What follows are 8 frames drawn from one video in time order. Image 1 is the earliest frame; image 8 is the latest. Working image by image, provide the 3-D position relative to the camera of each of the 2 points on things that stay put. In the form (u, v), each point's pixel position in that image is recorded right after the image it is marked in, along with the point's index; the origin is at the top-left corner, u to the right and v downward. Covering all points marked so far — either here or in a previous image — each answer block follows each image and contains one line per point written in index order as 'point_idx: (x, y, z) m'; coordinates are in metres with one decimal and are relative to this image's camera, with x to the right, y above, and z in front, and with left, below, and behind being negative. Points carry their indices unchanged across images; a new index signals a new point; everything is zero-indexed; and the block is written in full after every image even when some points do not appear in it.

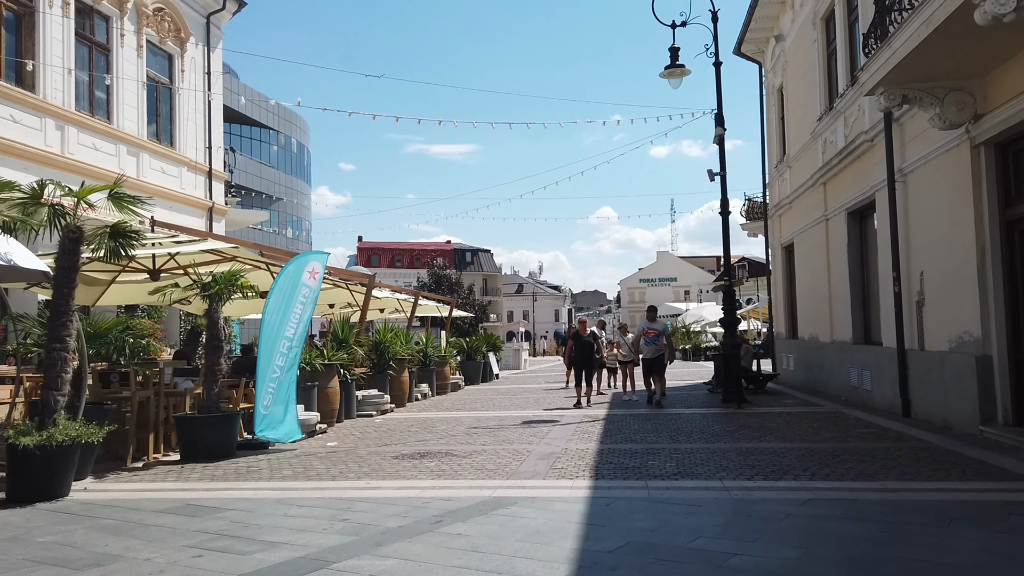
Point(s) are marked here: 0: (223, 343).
0: (-3.6, -0.7, +9.5) m
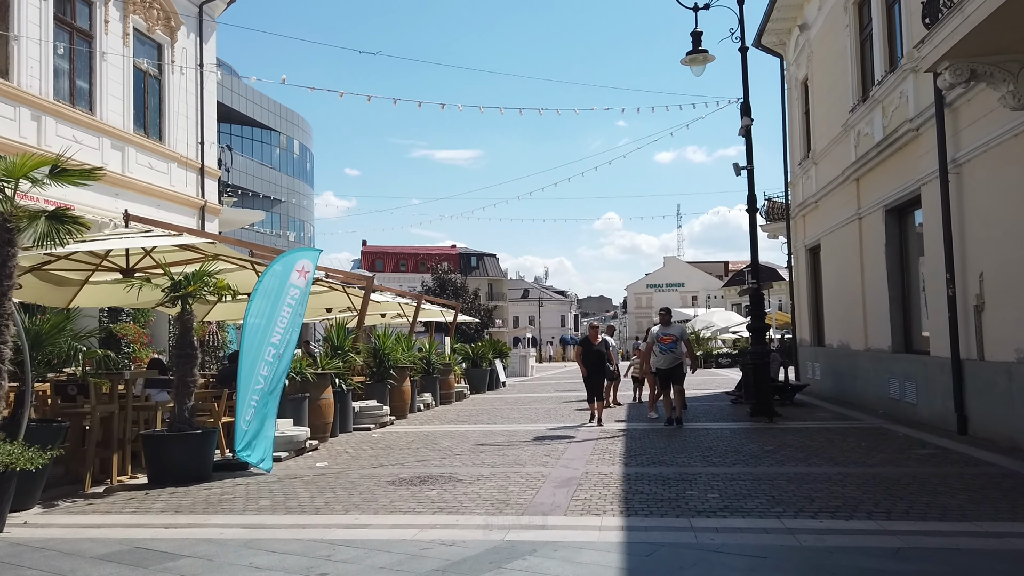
0: (-3.5, -0.7, +8.4) m
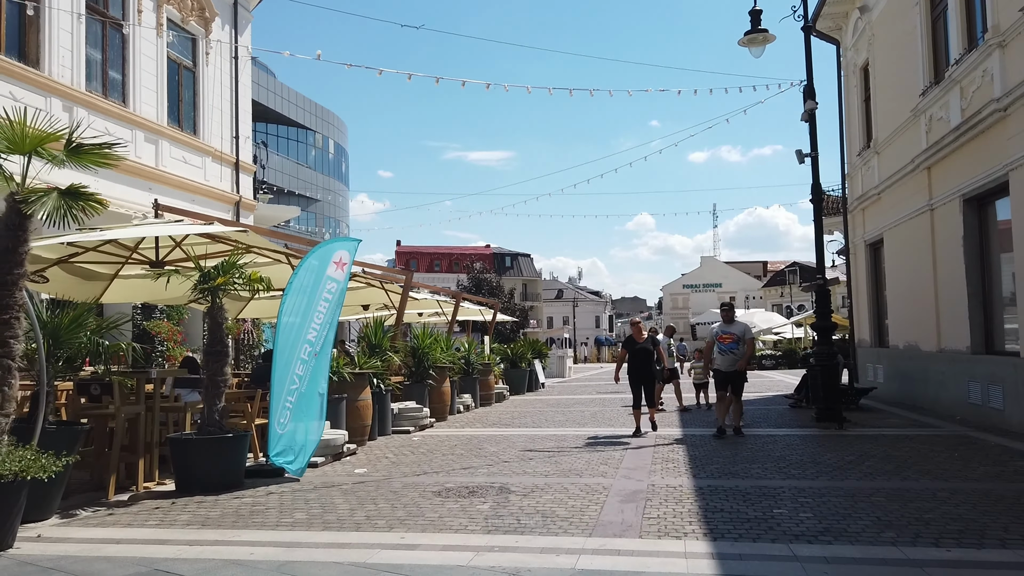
0: (-2.9, -0.6, +7.8) m
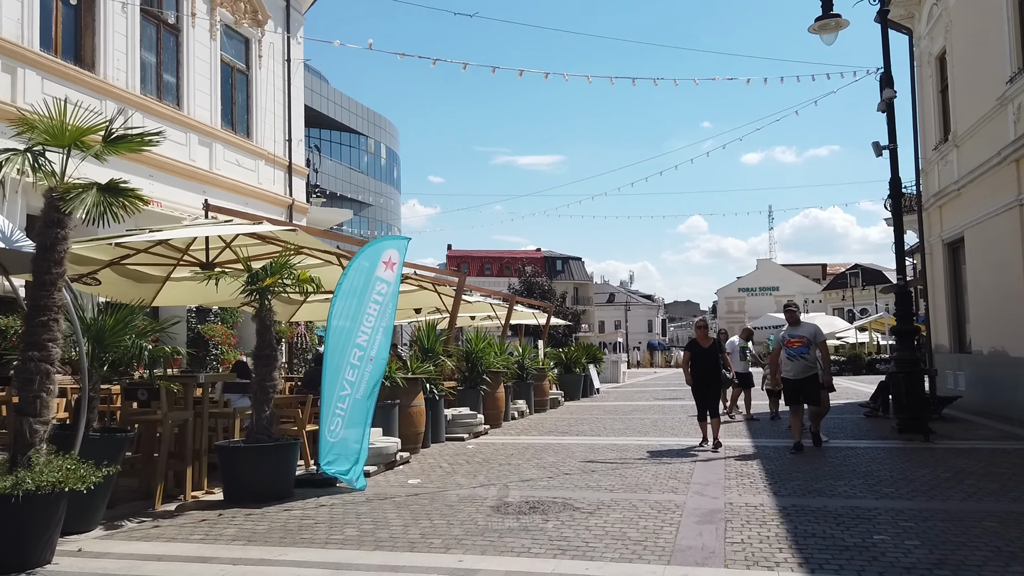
0: (-2.3, -0.6, +7.5) m
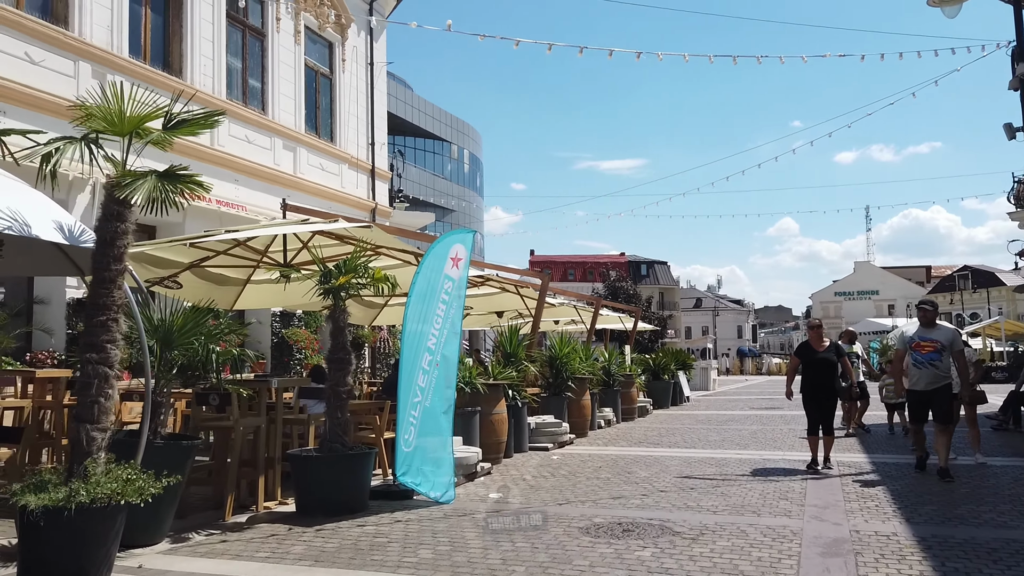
0: (-1.5, -0.6, +7.1) m
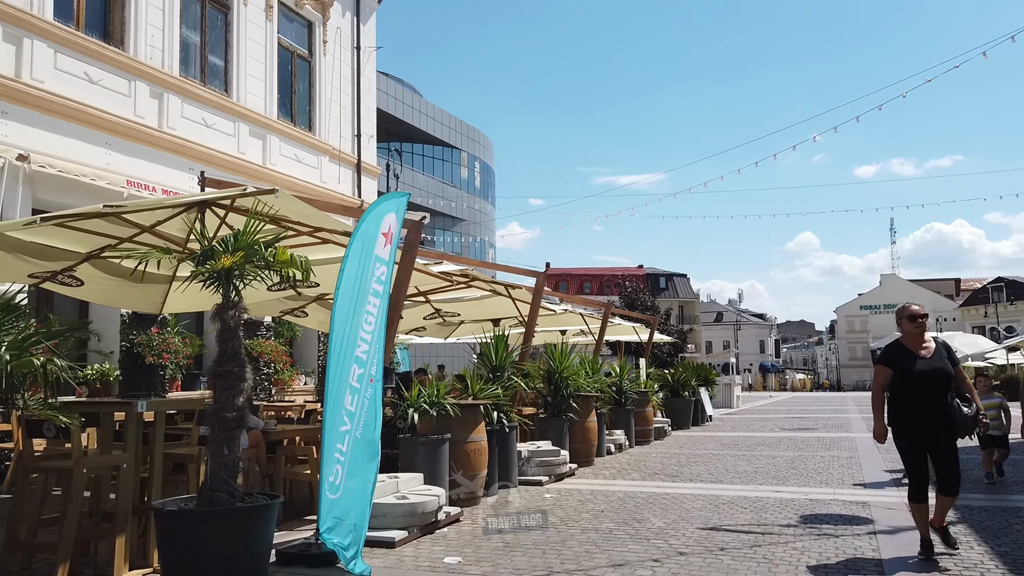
0: (-1.8, -0.6, +5.1) m
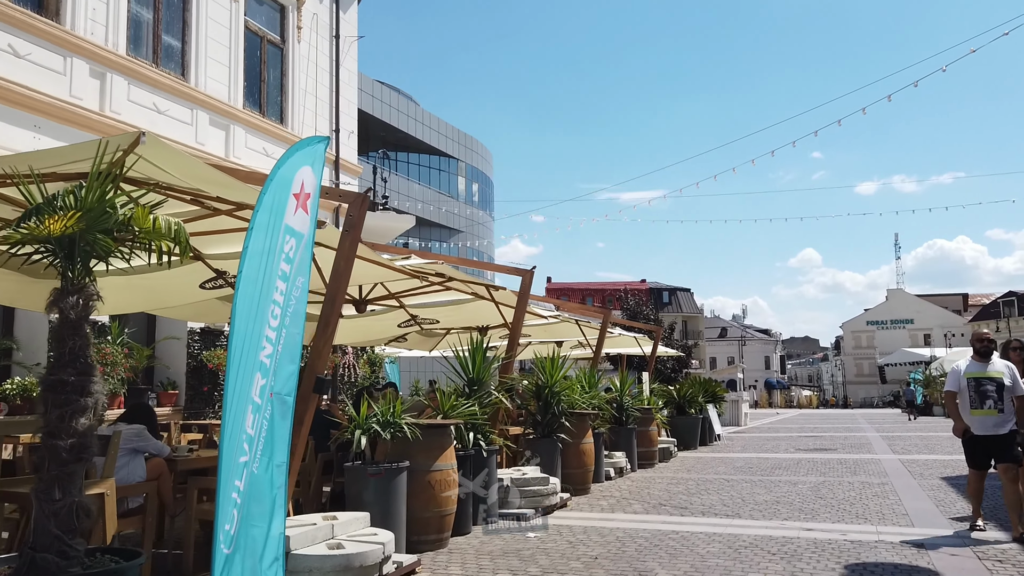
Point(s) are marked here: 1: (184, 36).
0: (-2.0, -0.4, +3.7) m
1: (-5.4, +4.2, +12.6) m
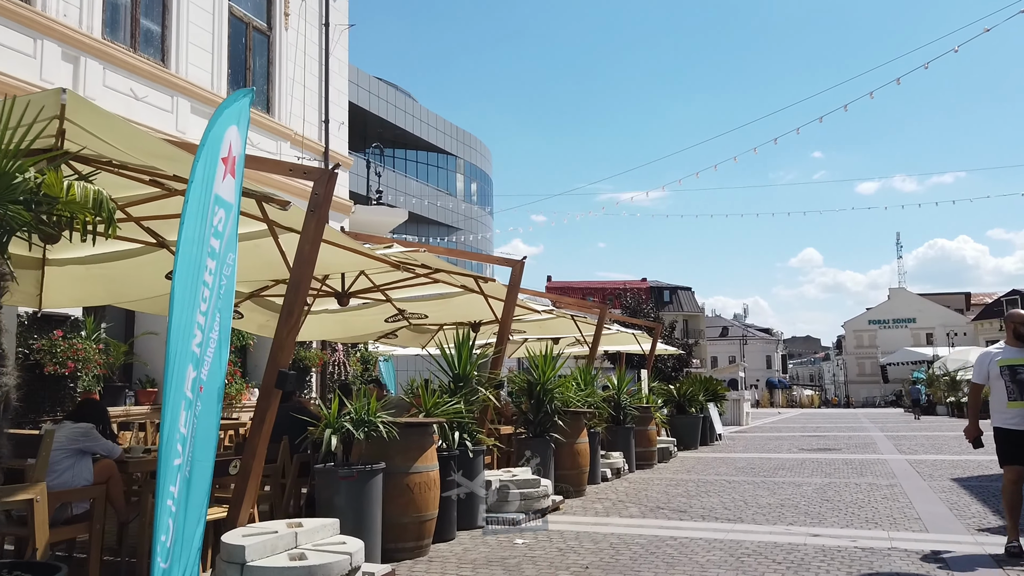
0: (-2.1, -0.3, +3.2) m
1: (-5.5, +4.2, +12.1) m
